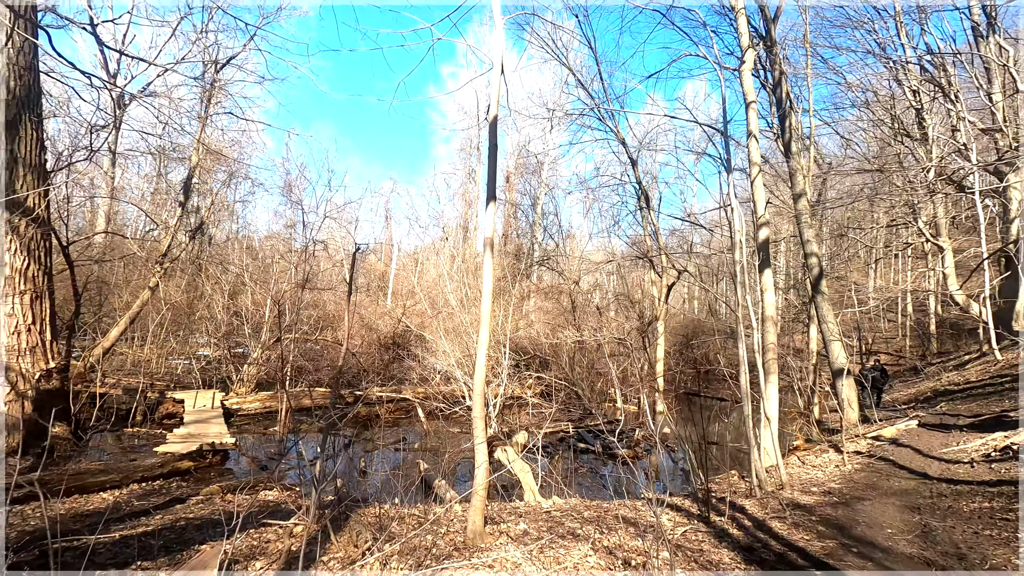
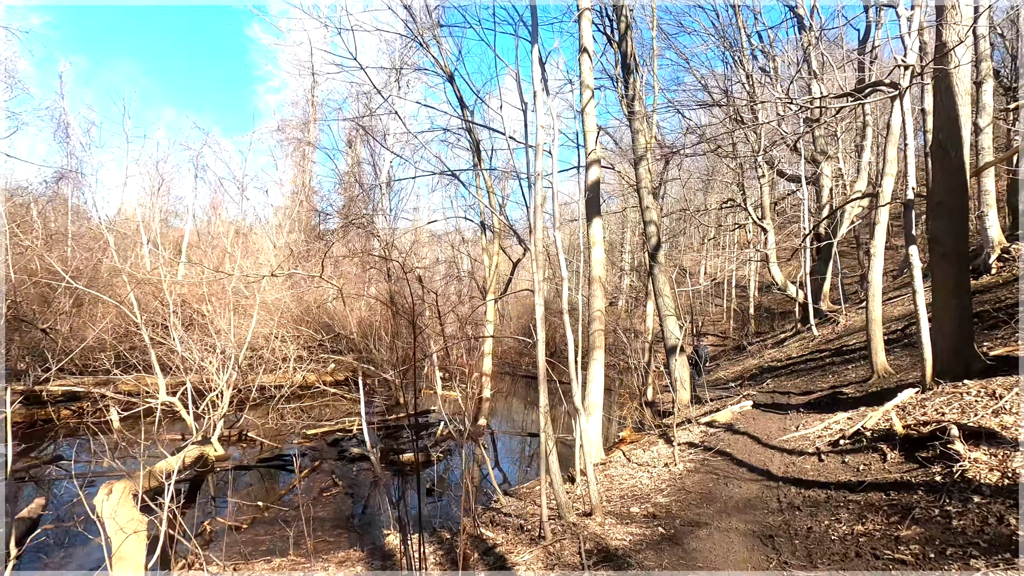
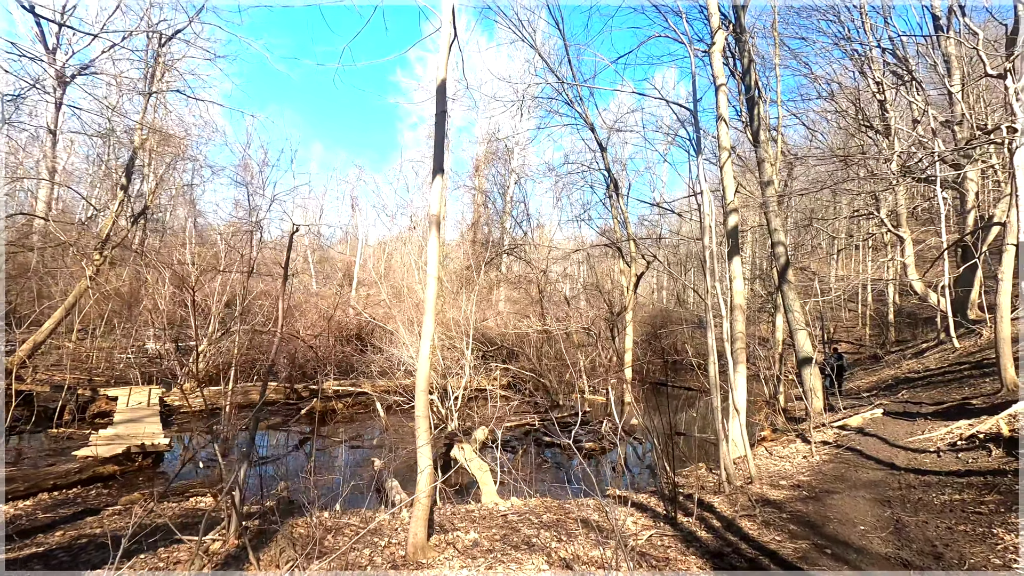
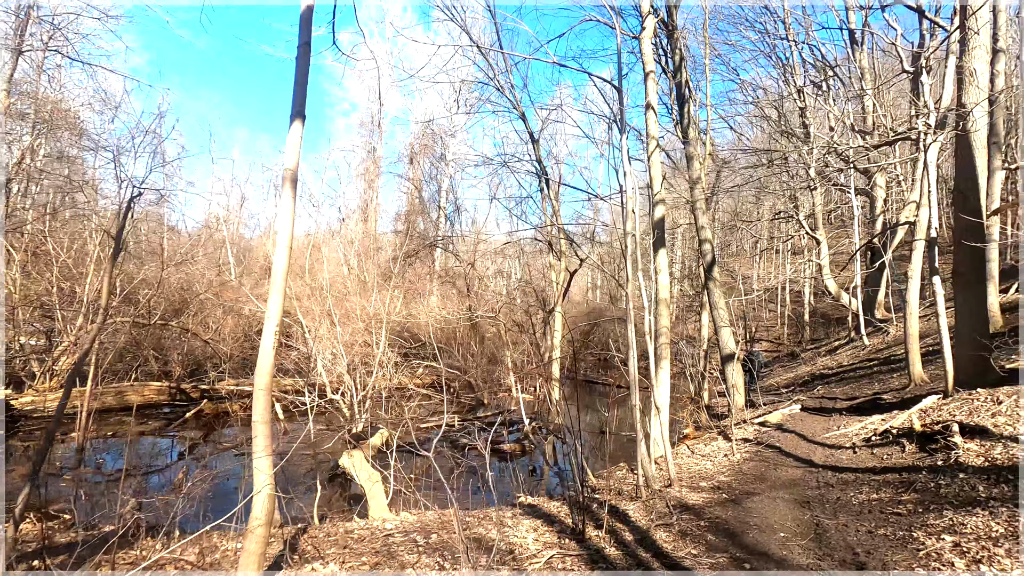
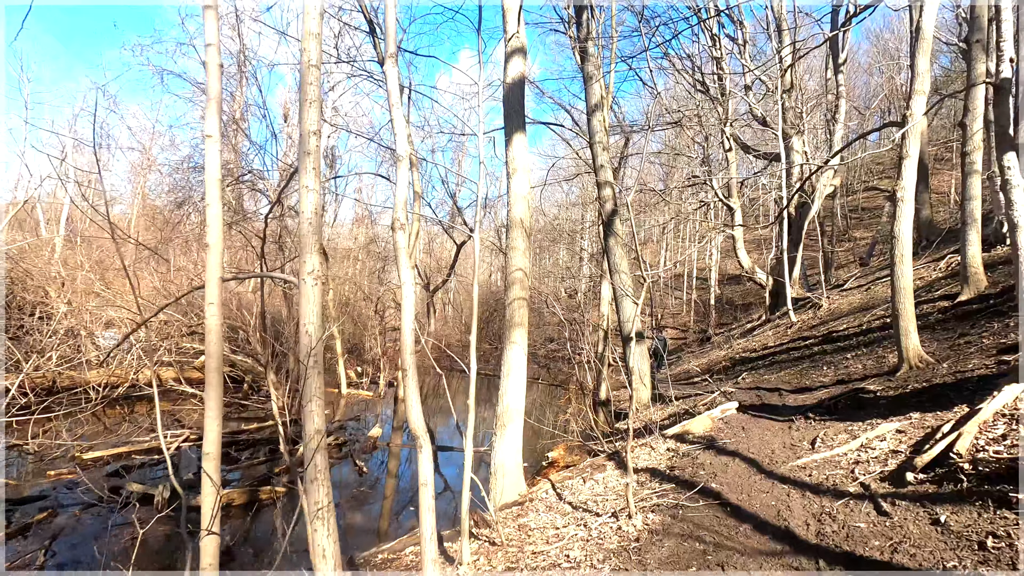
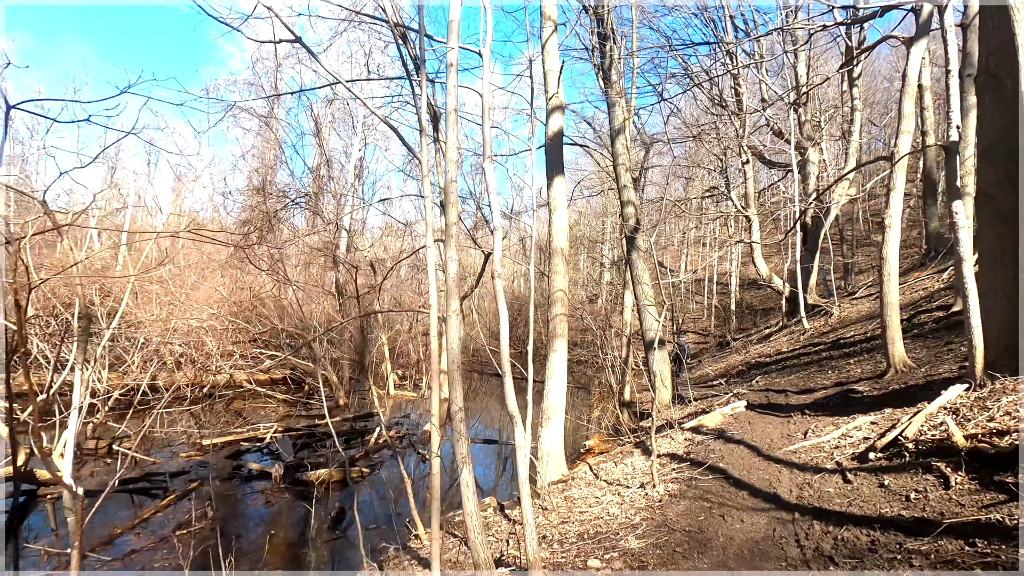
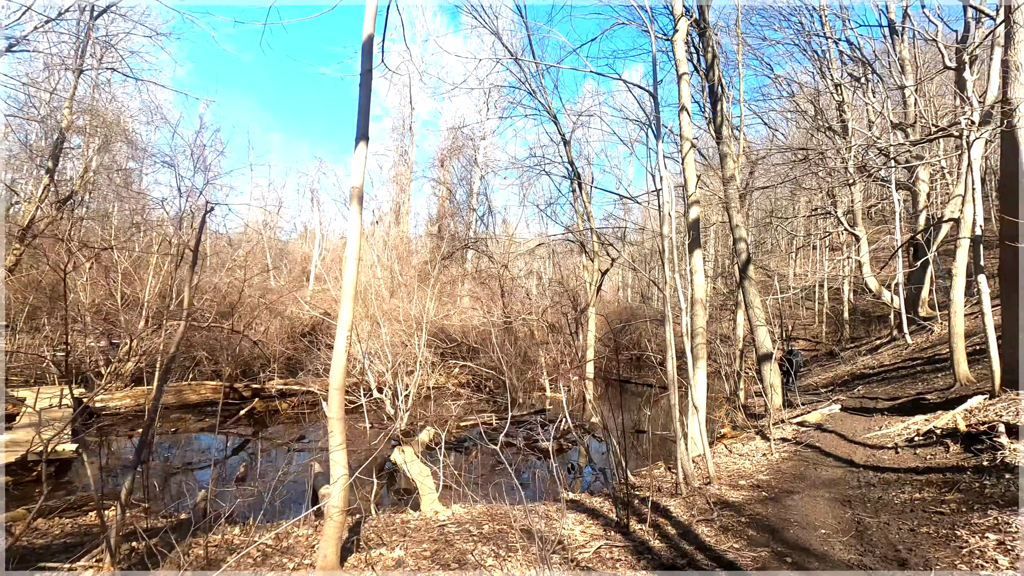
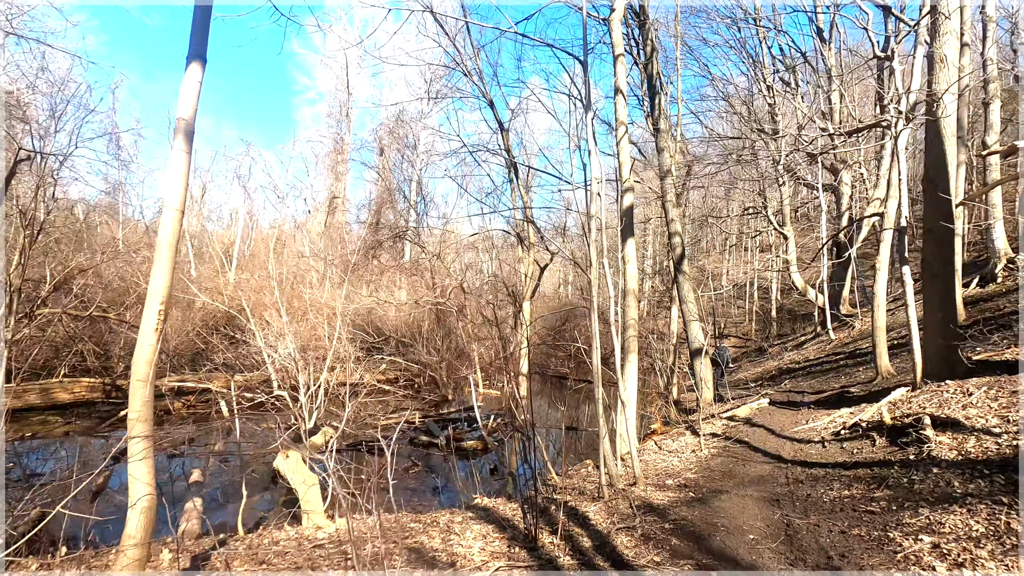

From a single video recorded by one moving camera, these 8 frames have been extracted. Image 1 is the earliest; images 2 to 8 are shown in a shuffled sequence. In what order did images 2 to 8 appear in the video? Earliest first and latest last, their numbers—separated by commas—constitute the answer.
3, 7, 4, 8, 2, 6, 5
